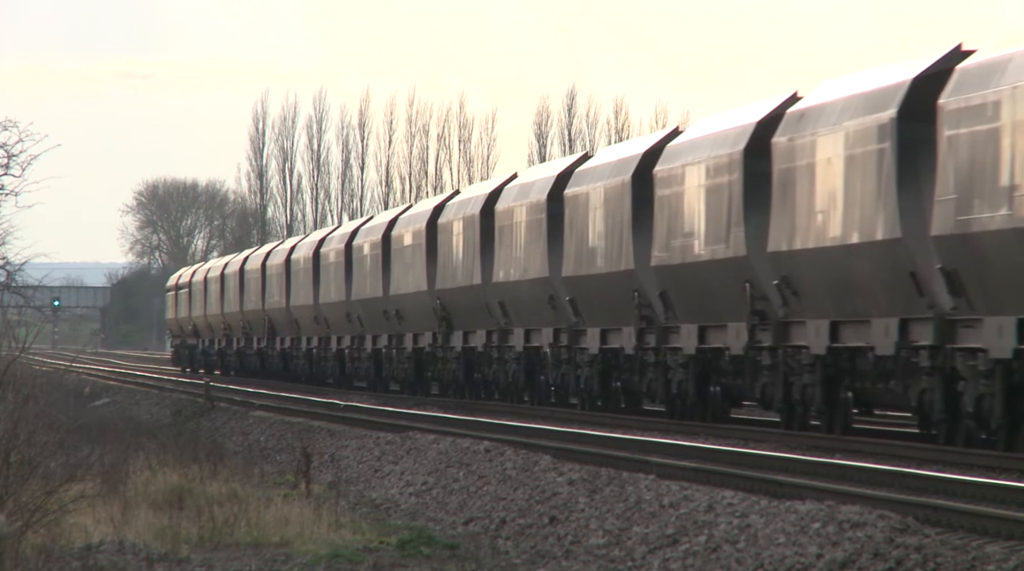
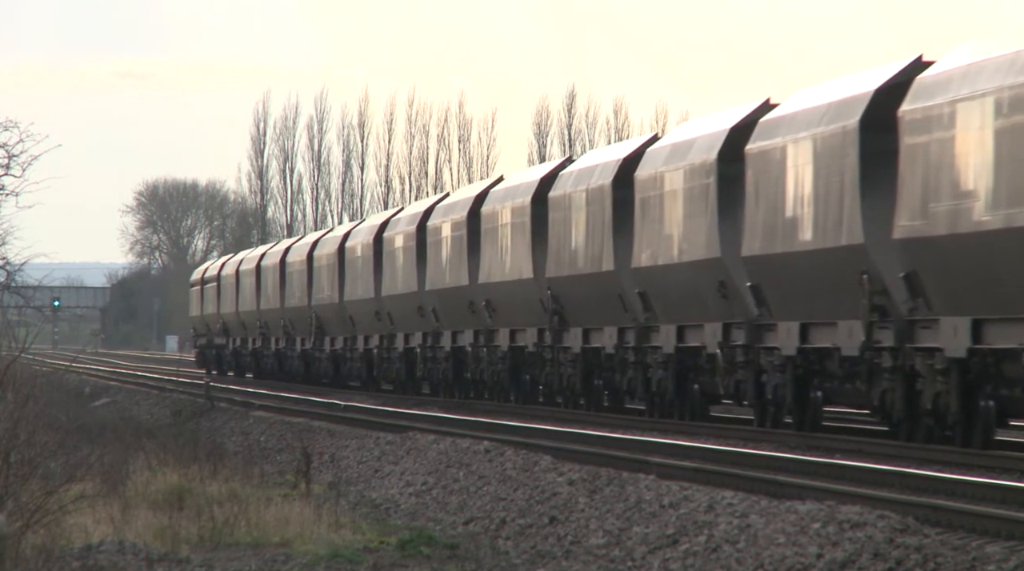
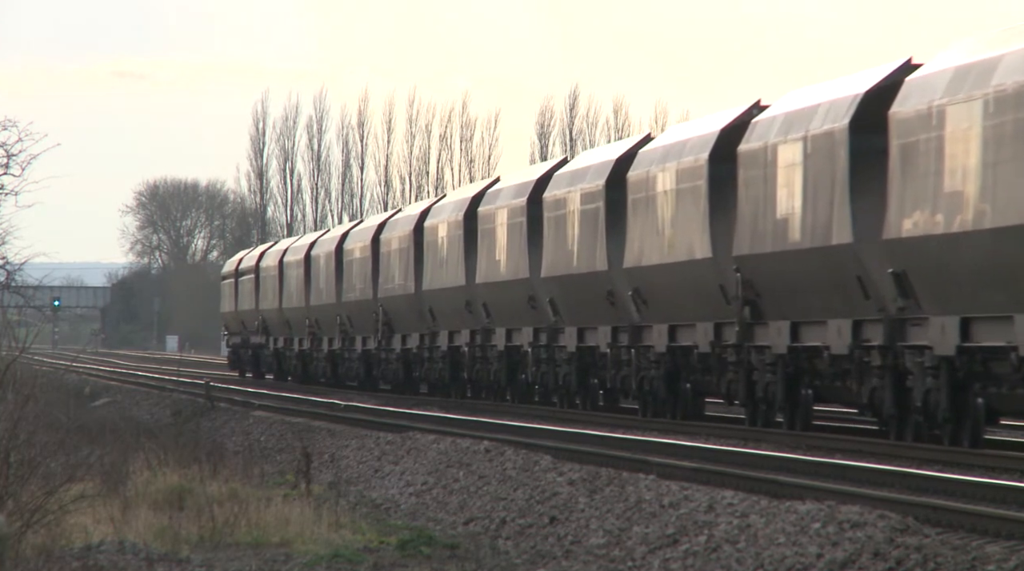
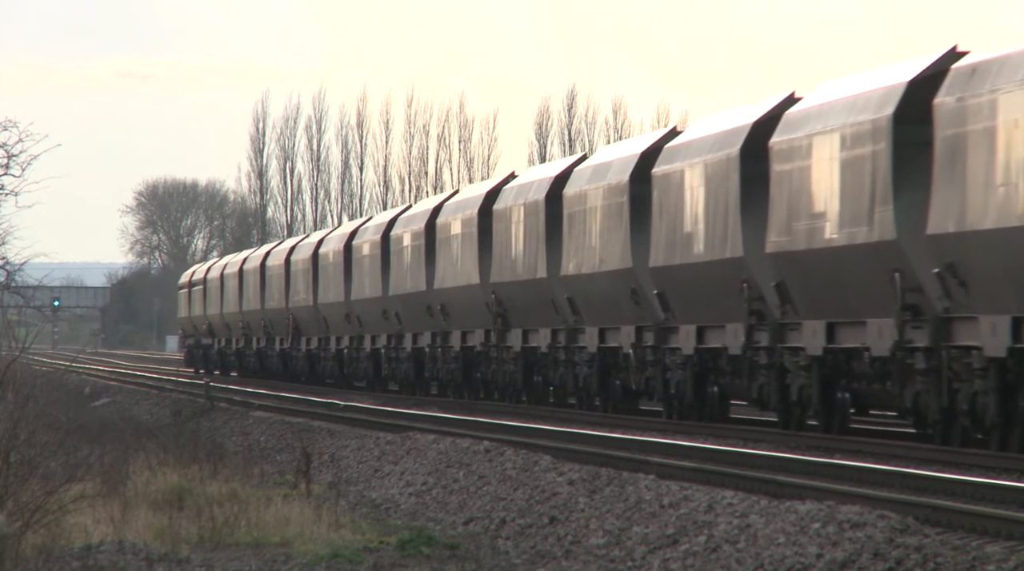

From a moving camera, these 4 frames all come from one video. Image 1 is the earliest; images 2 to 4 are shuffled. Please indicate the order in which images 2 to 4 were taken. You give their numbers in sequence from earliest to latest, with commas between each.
4, 2, 3
